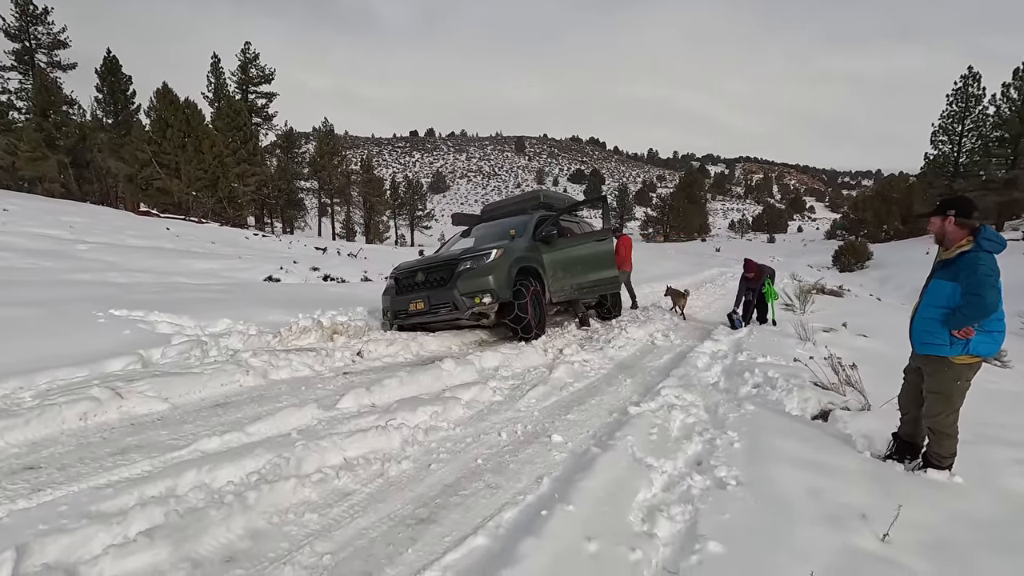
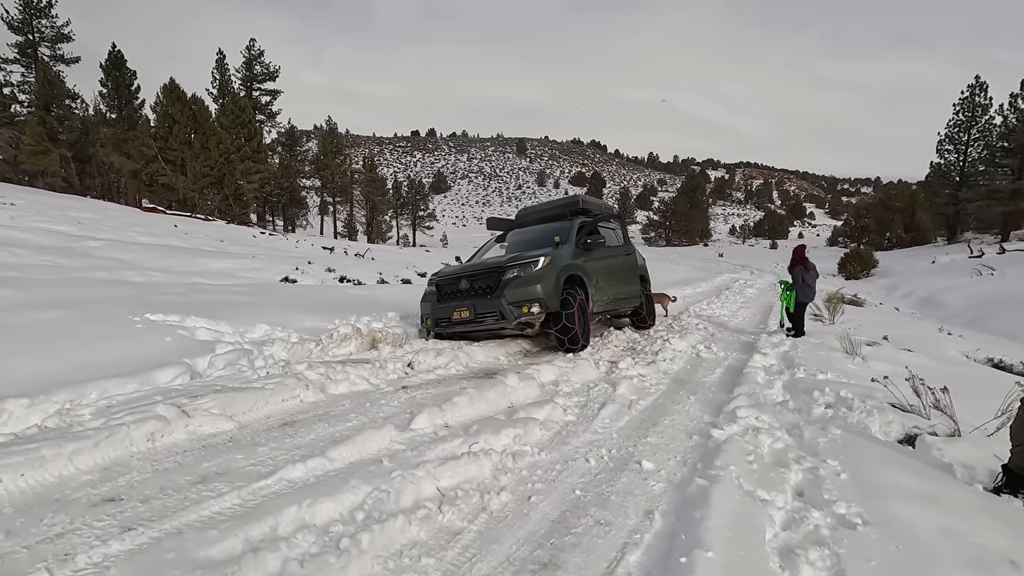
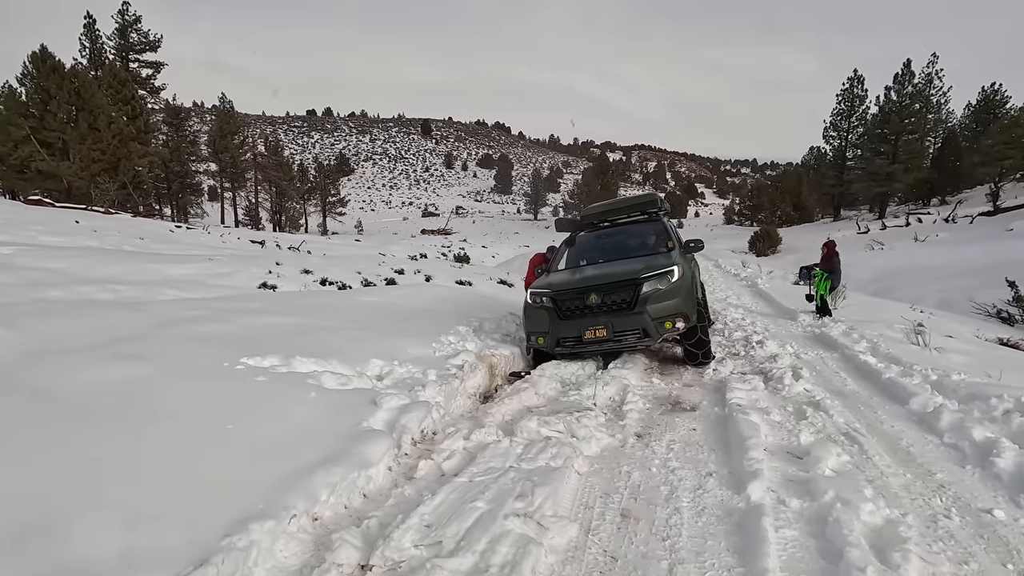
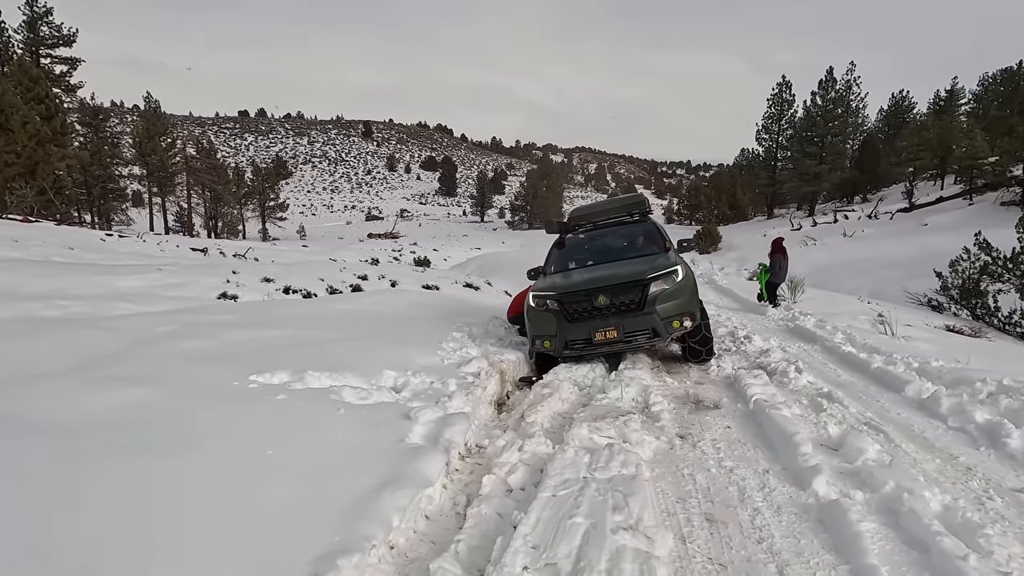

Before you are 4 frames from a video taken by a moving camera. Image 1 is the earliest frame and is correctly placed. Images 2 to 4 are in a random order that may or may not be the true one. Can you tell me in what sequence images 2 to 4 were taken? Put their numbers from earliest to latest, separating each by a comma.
2, 3, 4
